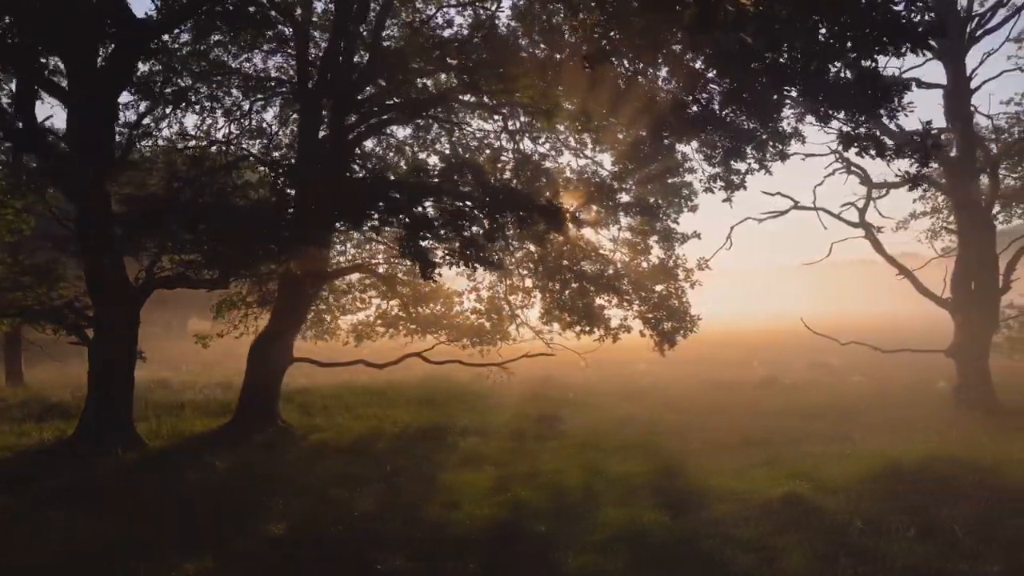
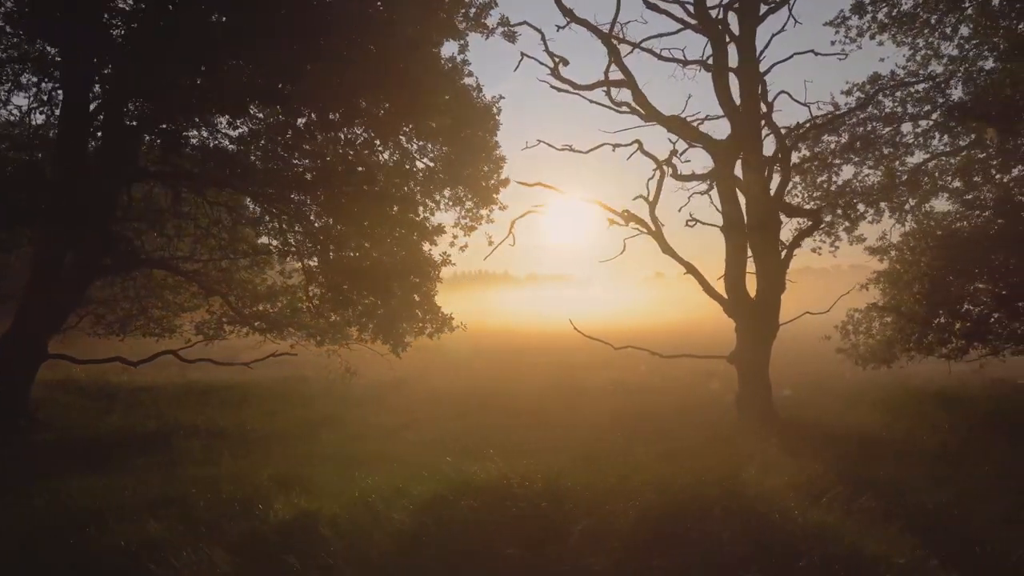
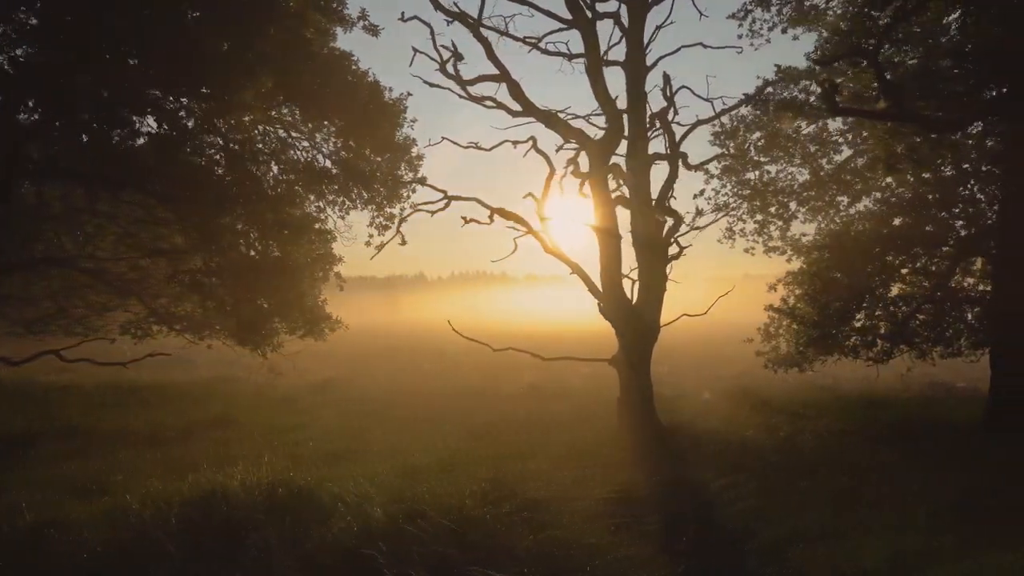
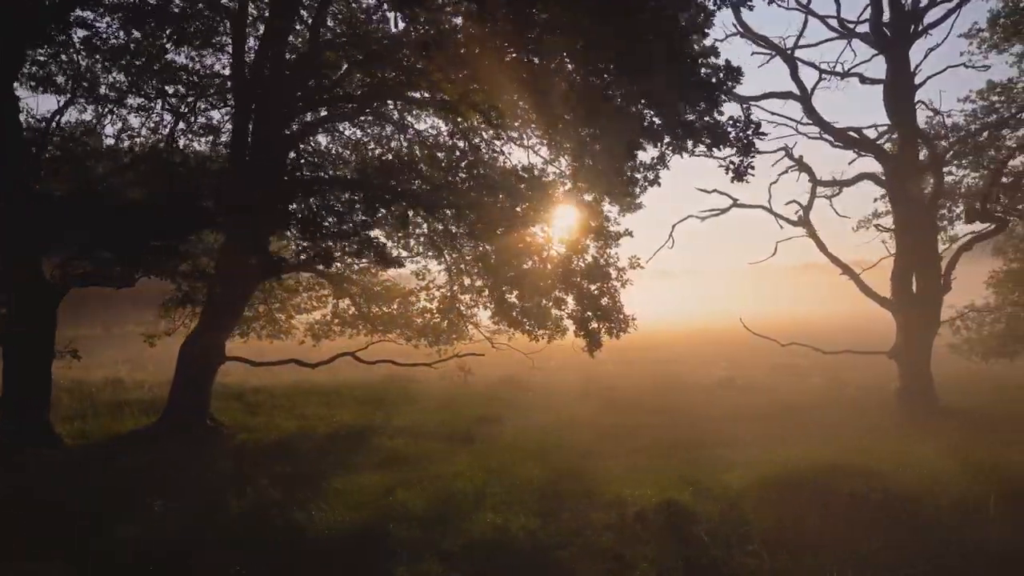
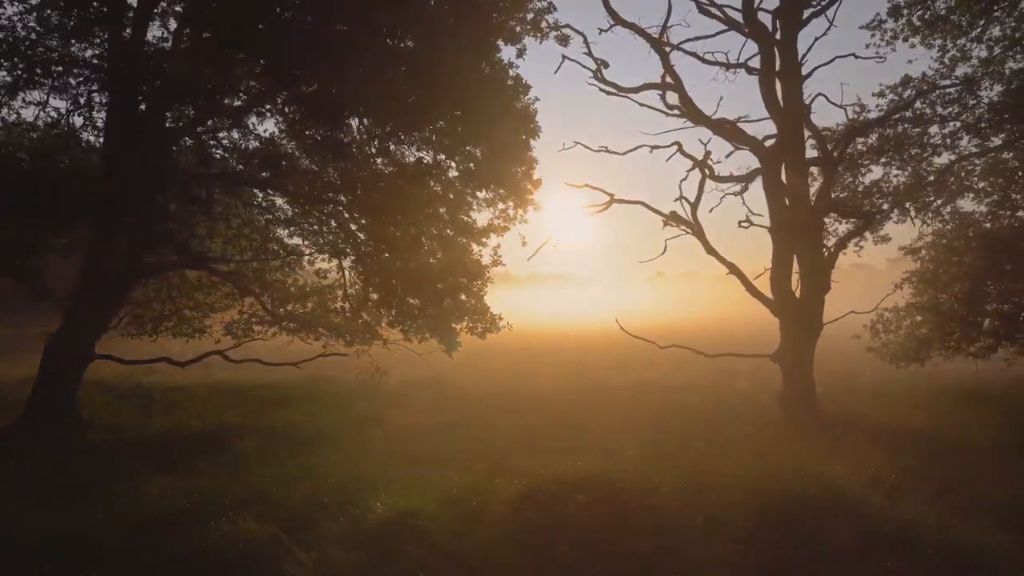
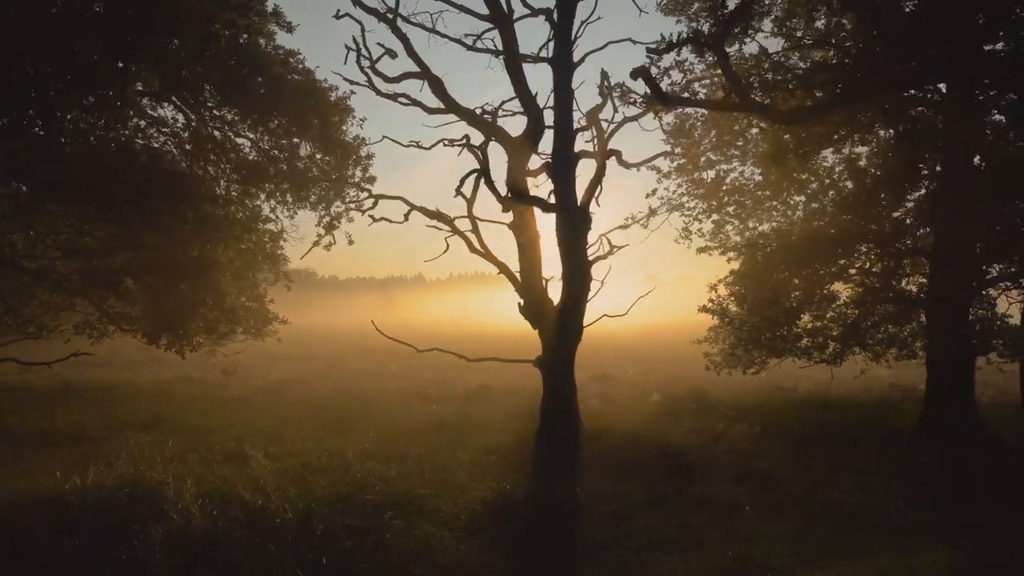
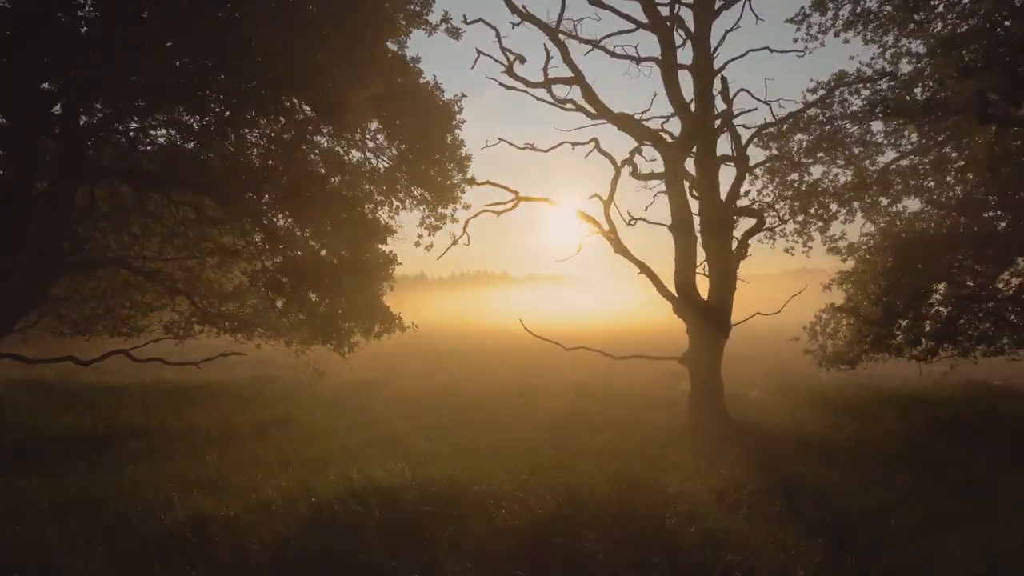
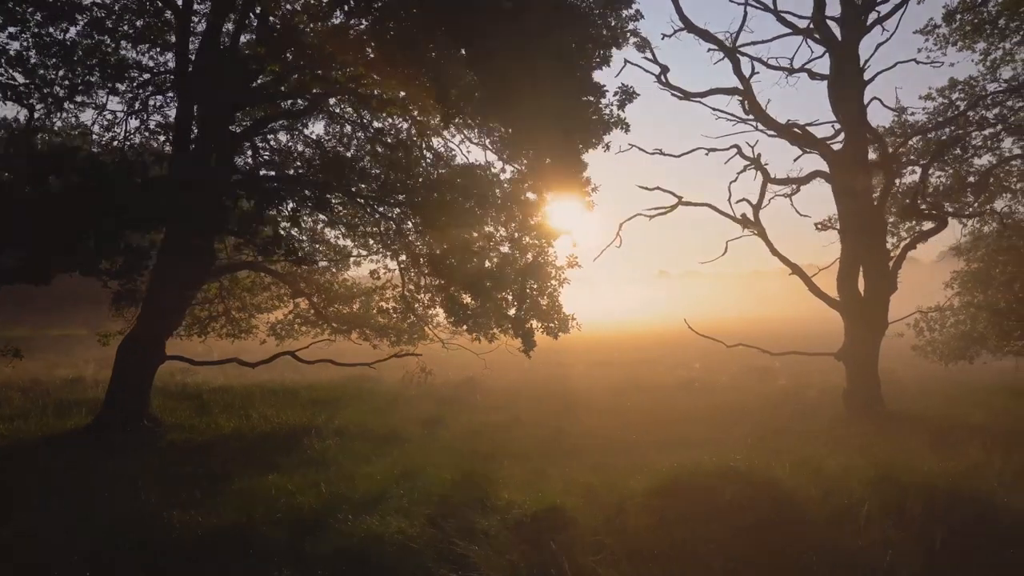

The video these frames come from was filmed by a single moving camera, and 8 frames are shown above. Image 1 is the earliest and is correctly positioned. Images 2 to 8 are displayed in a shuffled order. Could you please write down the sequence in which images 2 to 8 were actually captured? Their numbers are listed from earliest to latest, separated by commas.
4, 8, 5, 2, 7, 3, 6
